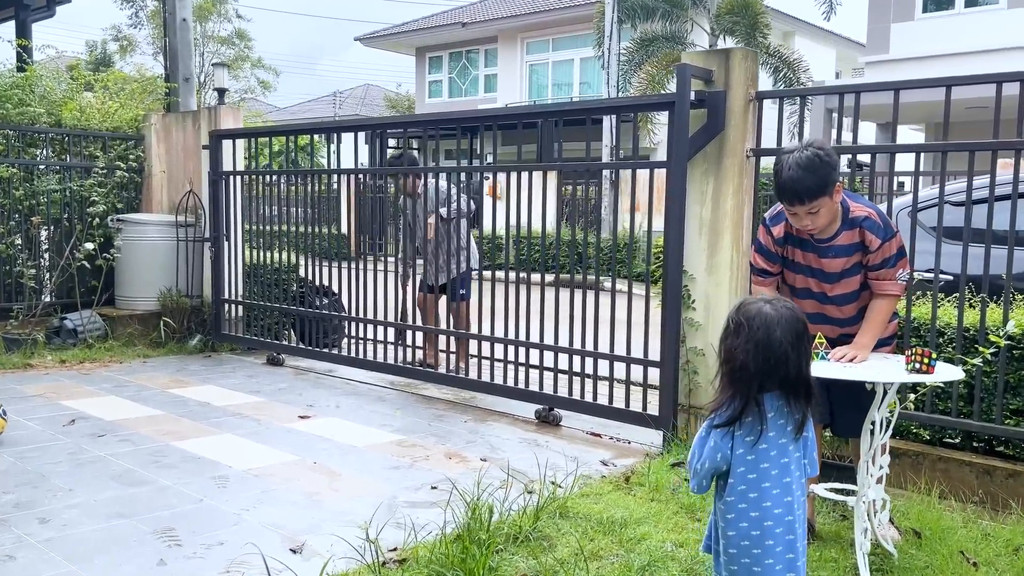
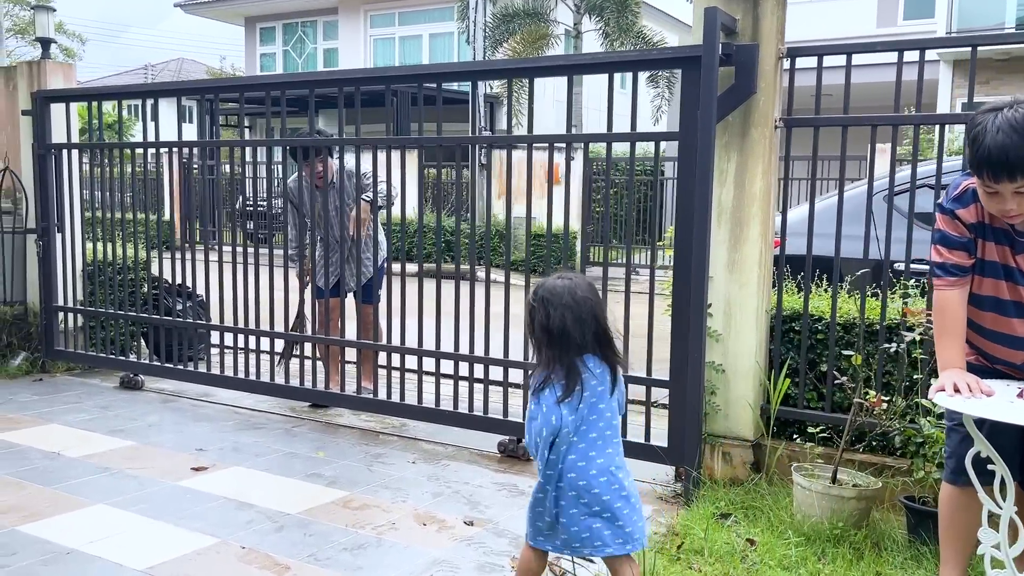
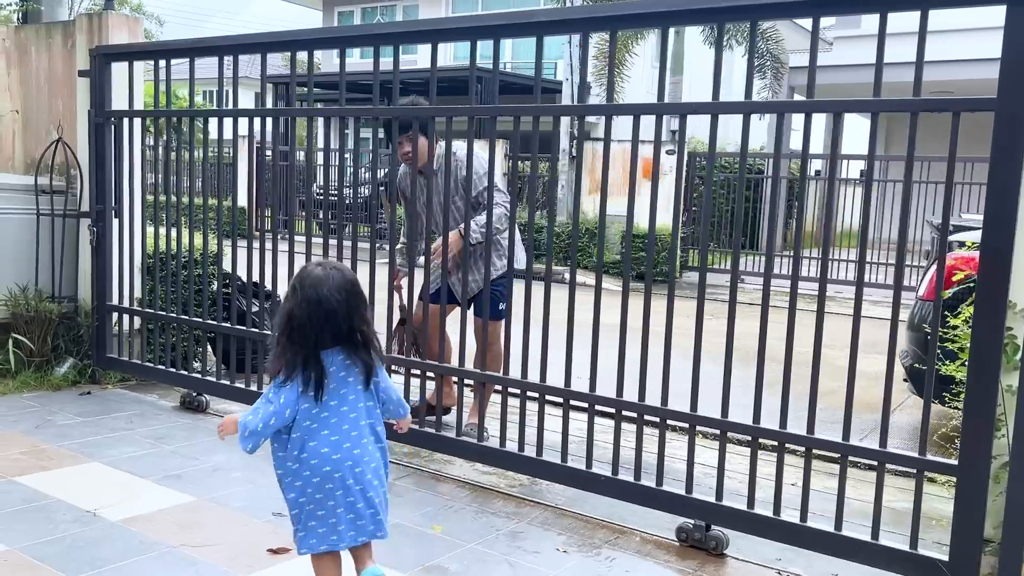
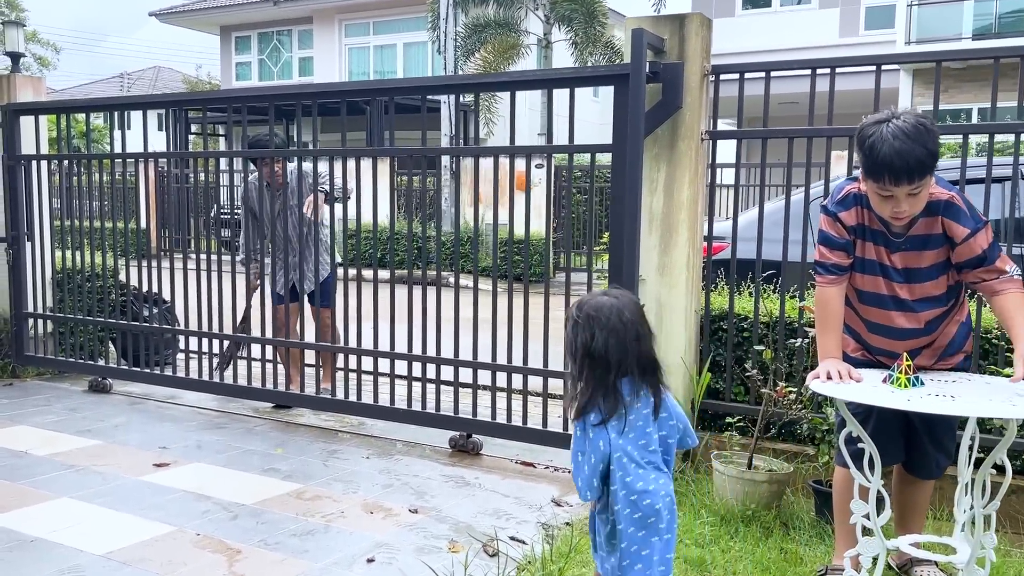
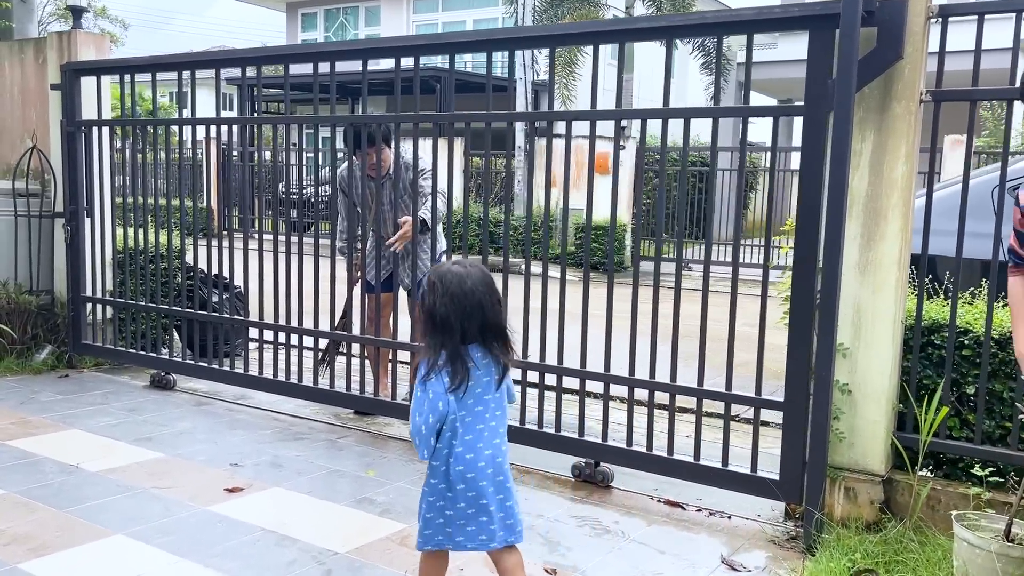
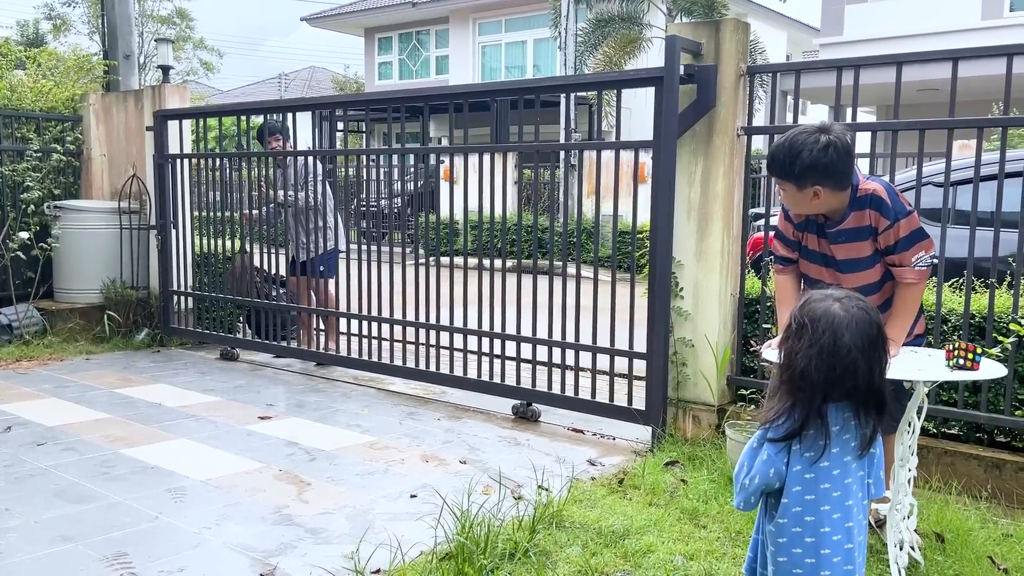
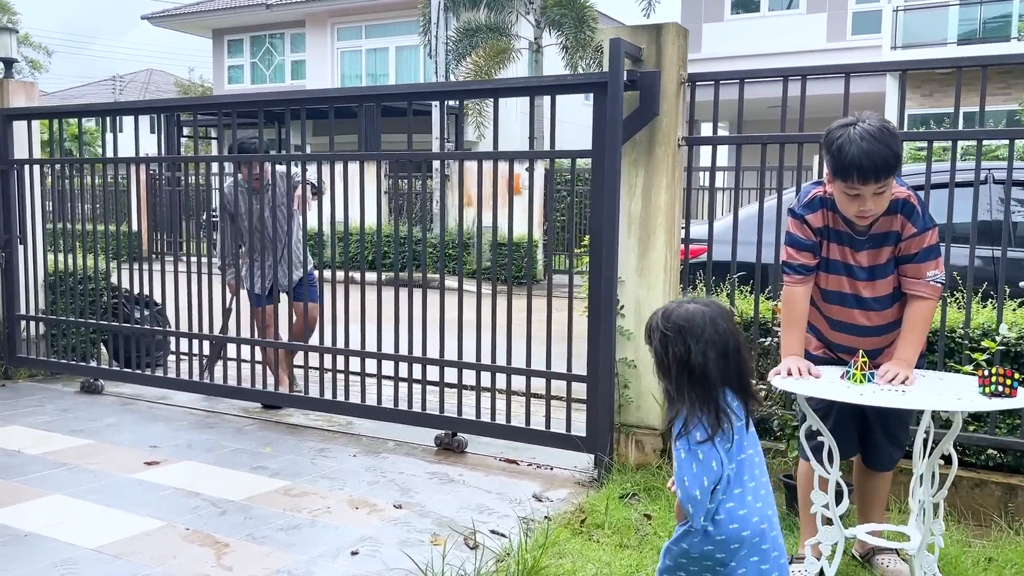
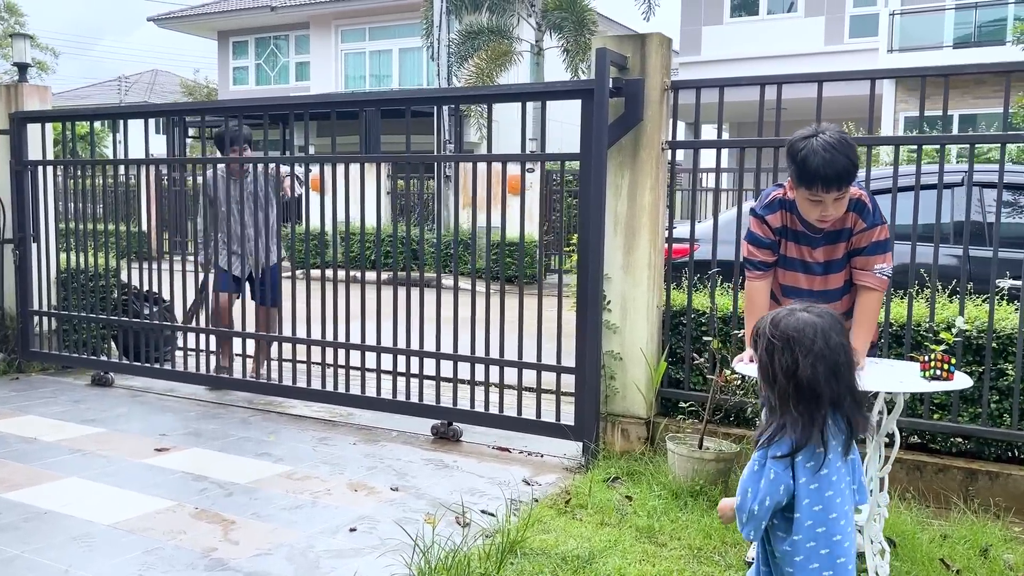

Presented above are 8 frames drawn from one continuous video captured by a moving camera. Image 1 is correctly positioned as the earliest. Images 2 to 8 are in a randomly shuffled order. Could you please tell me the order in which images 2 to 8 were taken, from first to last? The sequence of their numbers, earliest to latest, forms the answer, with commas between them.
6, 8, 7, 4, 2, 5, 3
